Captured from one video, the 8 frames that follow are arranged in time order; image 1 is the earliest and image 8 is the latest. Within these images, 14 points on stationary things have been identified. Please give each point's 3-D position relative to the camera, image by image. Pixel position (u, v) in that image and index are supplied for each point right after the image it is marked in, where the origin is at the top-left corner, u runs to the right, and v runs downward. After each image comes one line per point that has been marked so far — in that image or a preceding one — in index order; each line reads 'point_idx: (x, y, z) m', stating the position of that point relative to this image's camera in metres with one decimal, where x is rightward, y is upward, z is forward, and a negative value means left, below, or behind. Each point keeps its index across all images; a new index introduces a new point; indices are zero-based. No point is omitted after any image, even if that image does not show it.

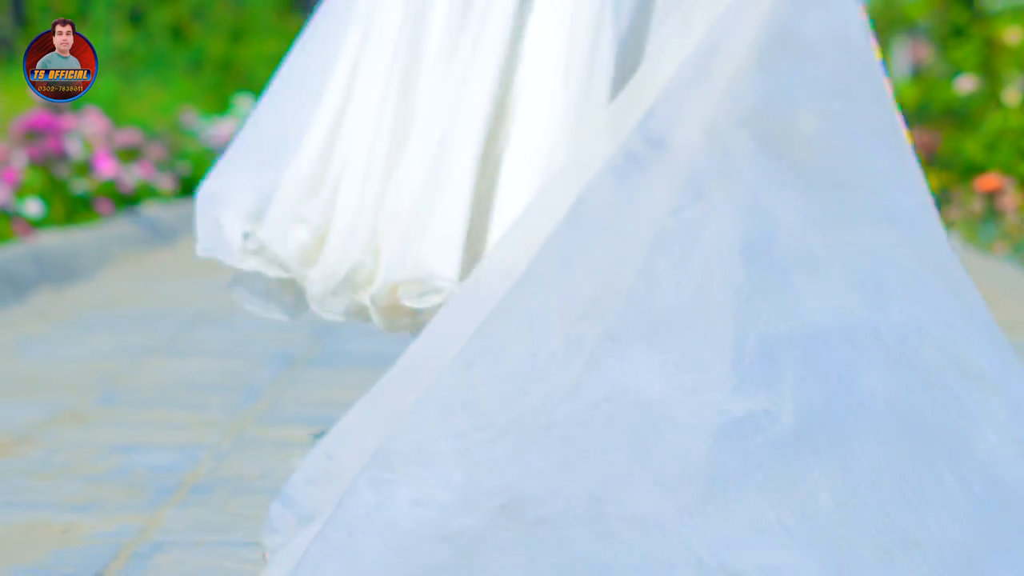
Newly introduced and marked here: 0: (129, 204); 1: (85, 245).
0: (-1.7, +0.4, +6.5) m
1: (-1.5, +0.2, +5.2) m
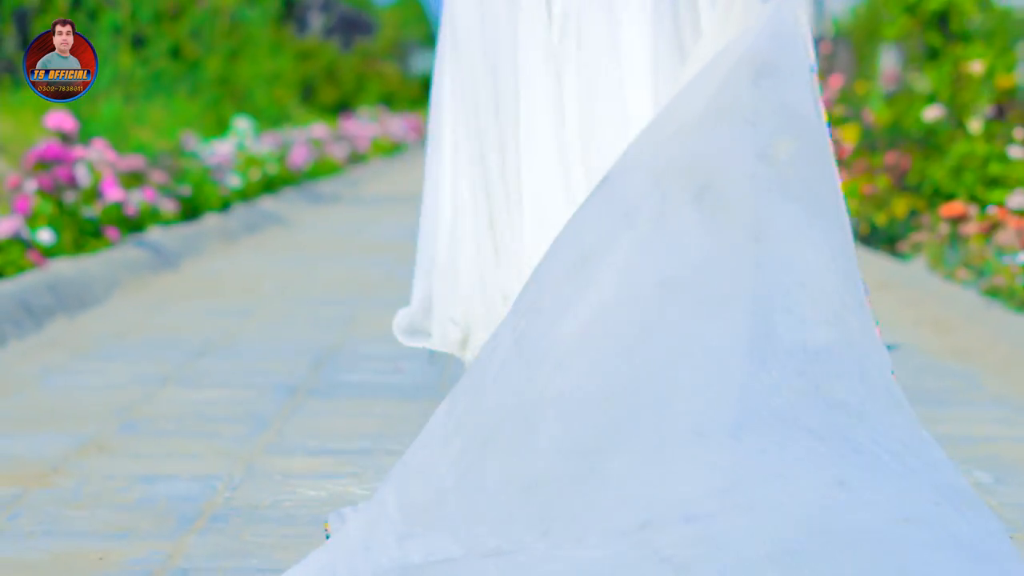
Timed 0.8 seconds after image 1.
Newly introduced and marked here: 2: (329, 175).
0: (-1.7, +0.3, +6.8) m
1: (-1.5, +0.1, +5.5) m
2: (-1.5, +0.9, +12.2) m
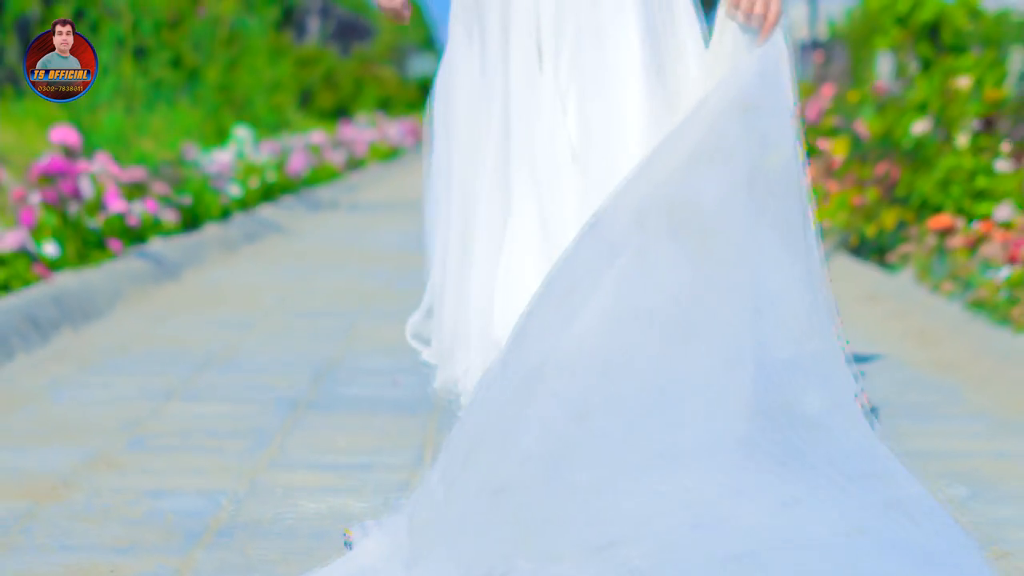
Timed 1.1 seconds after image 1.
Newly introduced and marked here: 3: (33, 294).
0: (-1.8, +0.2, +6.9) m
1: (-1.6, 0.0, +5.6) m
2: (-1.6, +0.9, +12.3) m
3: (-1.6, 0.0, +5.0) m
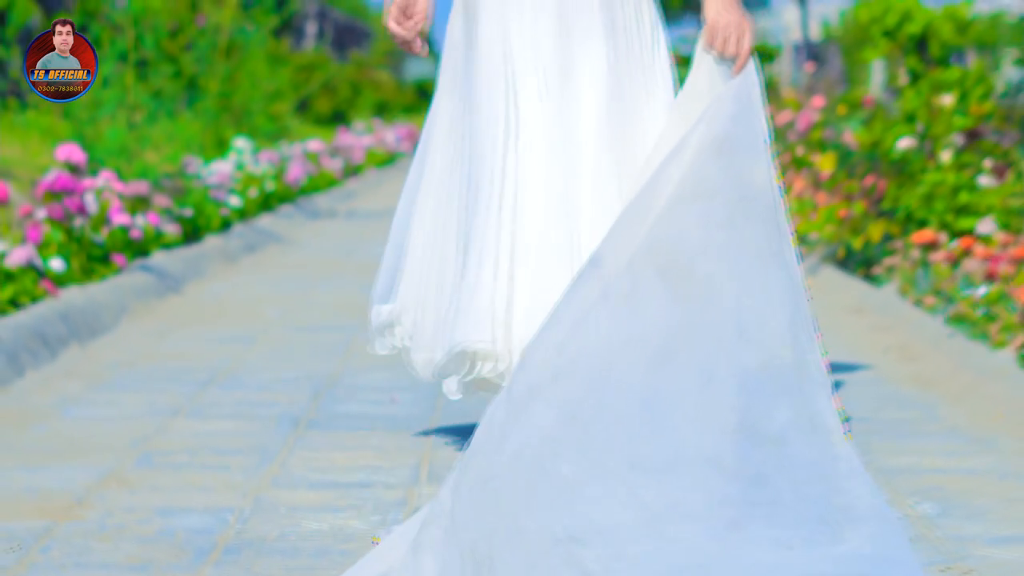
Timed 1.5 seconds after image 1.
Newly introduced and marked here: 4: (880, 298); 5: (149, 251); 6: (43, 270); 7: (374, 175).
0: (-1.8, +0.2, +7.0) m
1: (-1.6, 0.0, +5.7) m
2: (-1.6, +0.8, +12.5) m
3: (-1.6, -0.1, +5.1) m
4: (+1.6, 0.0, +6.3) m
5: (-1.8, +0.2, +7.1) m
6: (-1.8, +0.1, +5.8) m
7: (-1.4, +1.1, +14.9) m
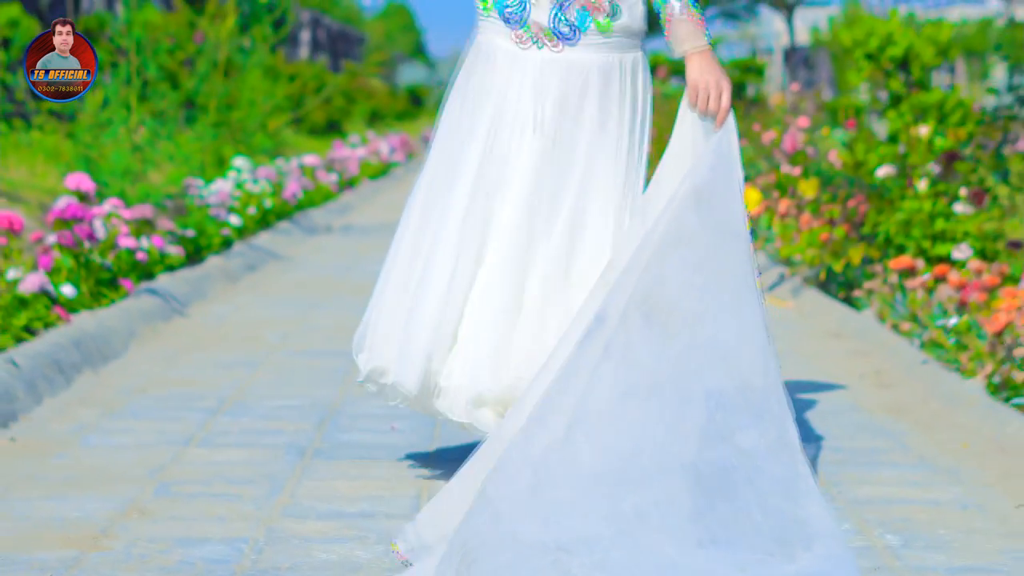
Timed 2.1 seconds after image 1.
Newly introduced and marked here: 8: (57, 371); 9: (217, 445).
0: (-1.8, +0.1, +7.3) m
1: (-1.6, -0.1, +6.0) m
2: (-1.7, +0.7, +12.7) m
3: (-1.7, -0.2, +5.4) m
4: (+1.5, -0.2, +6.5) m
5: (-1.8, +0.1, +7.3) m
6: (-1.9, 0.0, +6.0) m
7: (-1.5, +1.0, +15.1) m
8: (-1.6, -0.3, +5.1) m
9: (-0.9, -0.5, +4.3) m
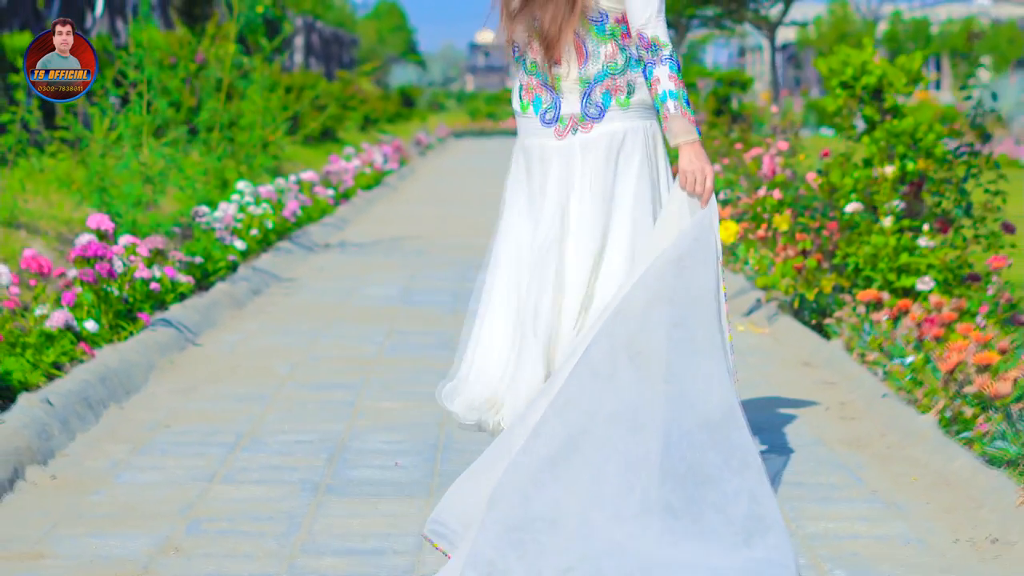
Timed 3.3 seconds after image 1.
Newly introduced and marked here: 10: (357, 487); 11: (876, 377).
0: (-1.9, -0.1, +7.7) m
1: (-1.7, -0.3, +6.4) m
2: (-1.7, +0.6, +13.2) m
3: (-1.7, -0.3, +5.8) m
4: (+1.5, -0.3, +7.0) m
5: (-1.8, -0.1, +7.8) m
6: (-1.9, -0.2, +6.4) m
7: (-1.6, +0.9, +15.6) m
8: (-1.6, -0.5, +5.6) m
9: (-0.9, -0.6, +4.8) m
10: (-0.5, -0.6, +4.7) m
11: (+1.6, -0.4, +6.4) m
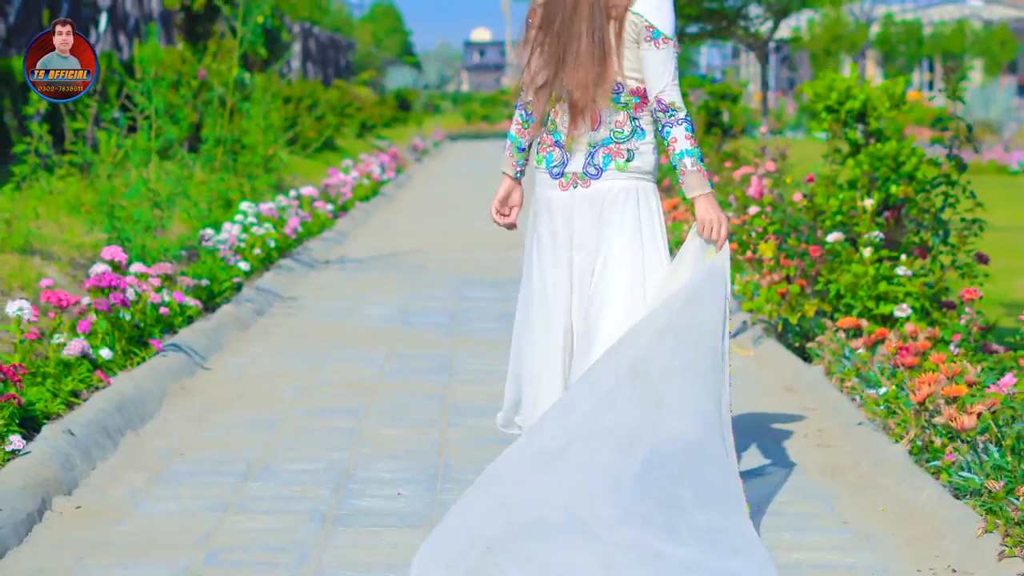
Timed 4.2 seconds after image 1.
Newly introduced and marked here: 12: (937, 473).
0: (-1.9, -0.2, +8.0) m
1: (-1.7, -0.4, +6.7) m
2: (-1.8, +0.5, +13.5) m
3: (-1.7, -0.5, +6.1) m
4: (+1.5, -0.5, +7.4) m
5: (-1.9, -0.2, +8.1) m
6: (-1.9, -0.3, +6.8) m
7: (-1.6, +0.8, +15.9) m
8: (-1.6, -0.6, +5.9) m
9: (-0.9, -0.8, +5.1) m
10: (-0.5, -0.8, +5.1) m
11: (+1.6, -0.5, +6.7) m
12: (+1.6, -0.7, +5.5) m
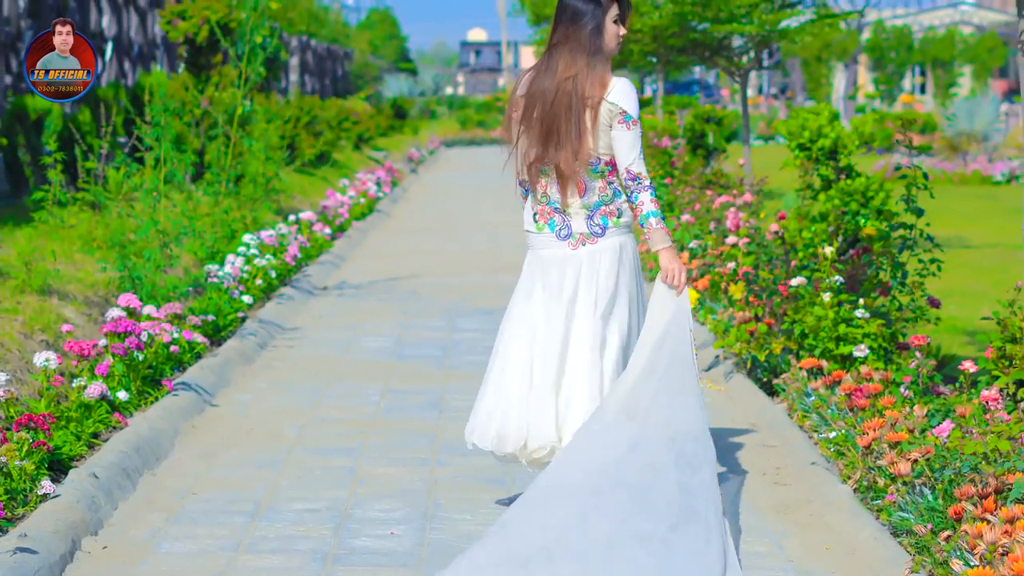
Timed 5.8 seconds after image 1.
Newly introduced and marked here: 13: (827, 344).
0: (-2.0, -0.4, +8.6) m
1: (-1.8, -0.7, +7.3) m
2: (-1.9, +0.3, +14.1) m
3: (-1.8, -0.7, +6.7) m
4: (+1.4, -0.7, +8.0) m
5: (-1.9, -0.4, +8.7) m
6: (-2.0, -0.6, +7.4) m
7: (-1.7, +0.6, +16.5) m
8: (-1.7, -0.8, +6.5) m
9: (-1.0, -1.0, +5.7) m
10: (-0.6, -1.0, +5.7) m
11: (+1.5, -0.8, +7.3) m
12: (+1.5, -0.9, +6.1) m
13: (+1.9, -0.3, +8.5) m
